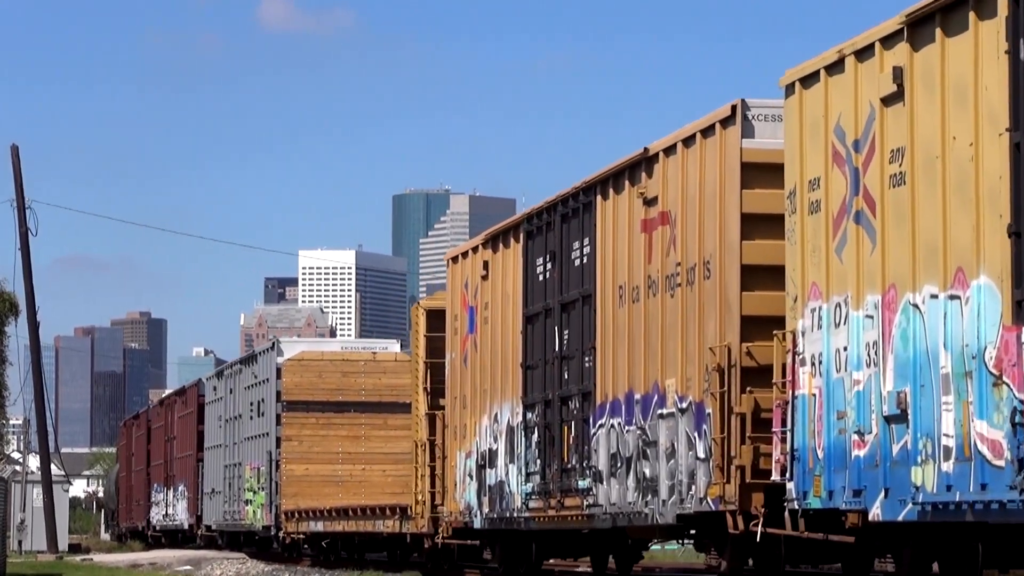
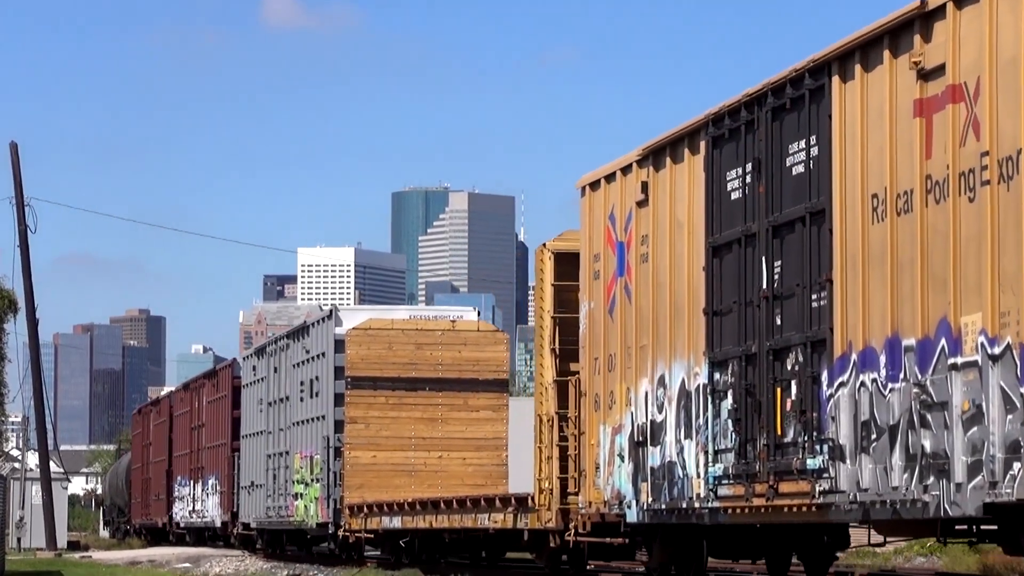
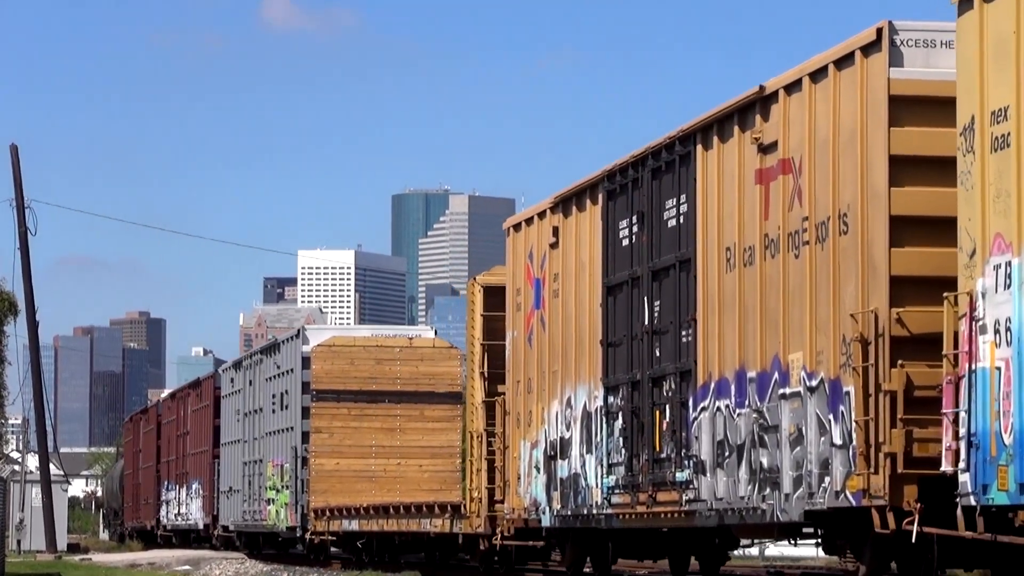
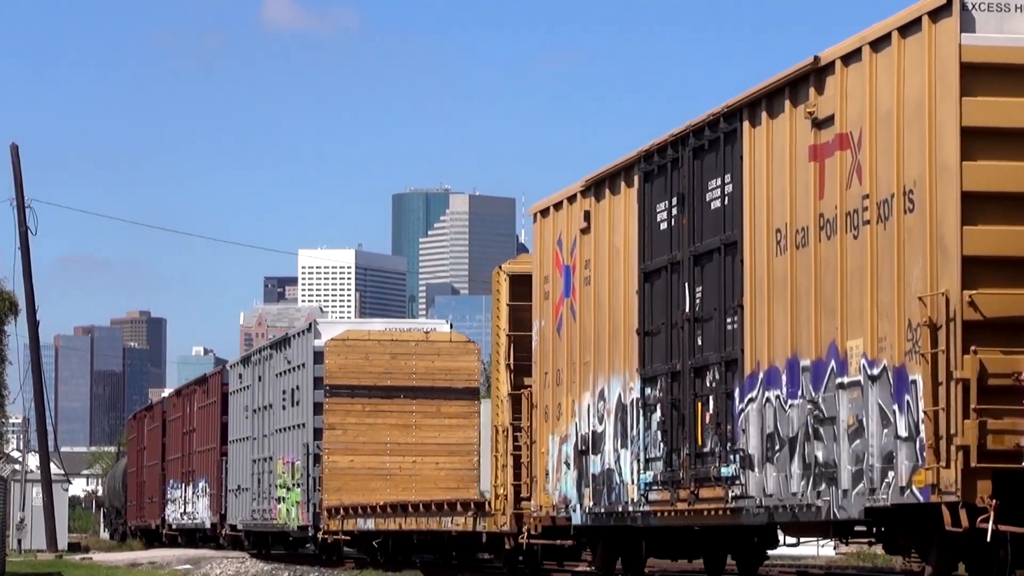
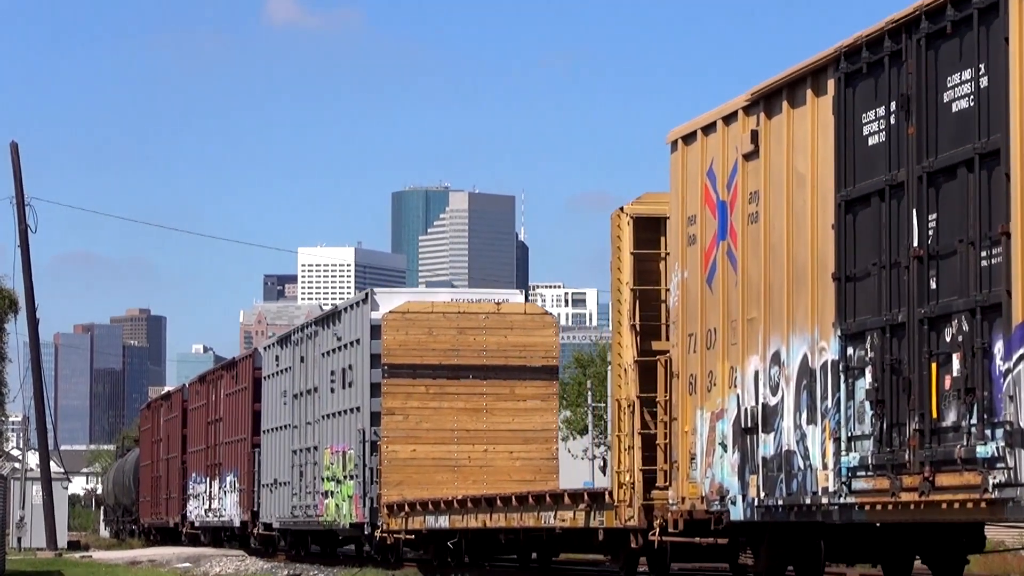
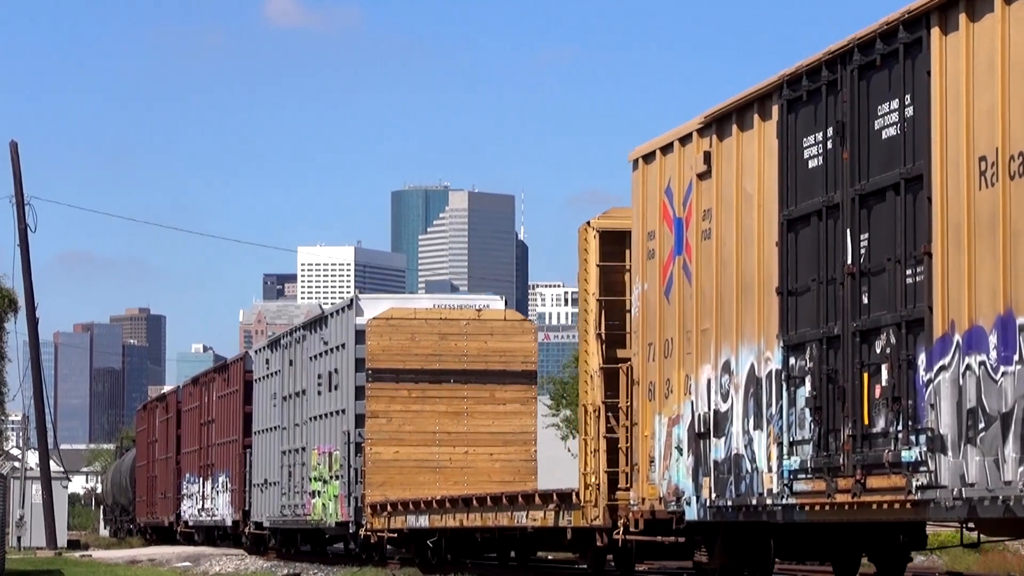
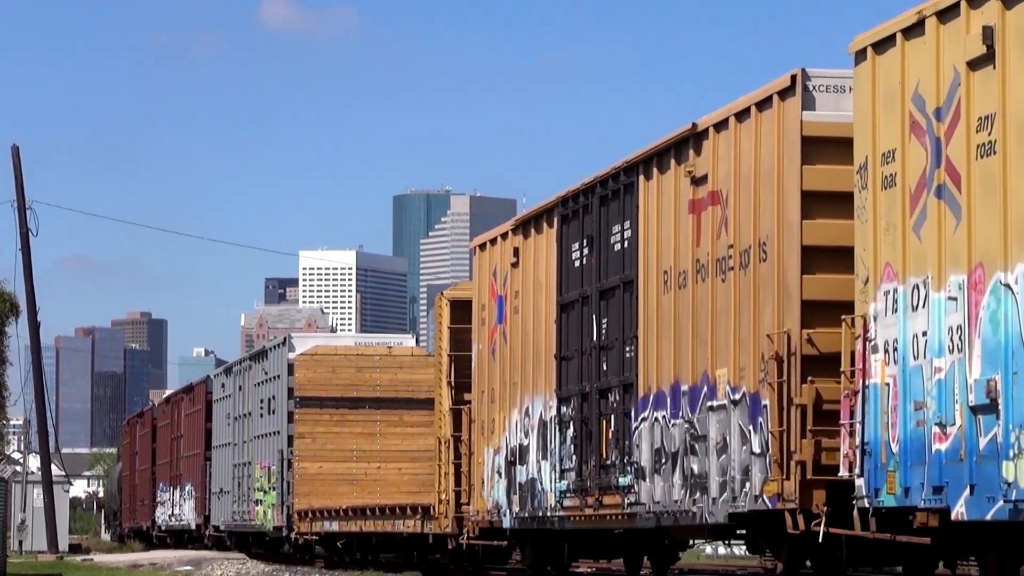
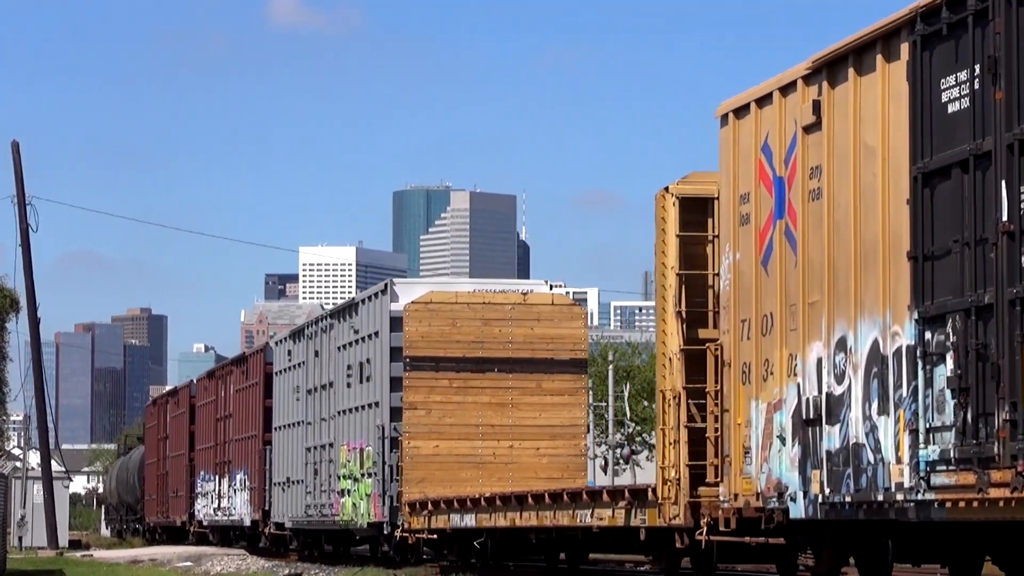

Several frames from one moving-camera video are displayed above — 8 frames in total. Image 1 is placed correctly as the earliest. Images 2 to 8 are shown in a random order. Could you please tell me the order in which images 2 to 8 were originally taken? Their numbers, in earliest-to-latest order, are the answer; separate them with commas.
7, 3, 4, 2, 6, 5, 8
